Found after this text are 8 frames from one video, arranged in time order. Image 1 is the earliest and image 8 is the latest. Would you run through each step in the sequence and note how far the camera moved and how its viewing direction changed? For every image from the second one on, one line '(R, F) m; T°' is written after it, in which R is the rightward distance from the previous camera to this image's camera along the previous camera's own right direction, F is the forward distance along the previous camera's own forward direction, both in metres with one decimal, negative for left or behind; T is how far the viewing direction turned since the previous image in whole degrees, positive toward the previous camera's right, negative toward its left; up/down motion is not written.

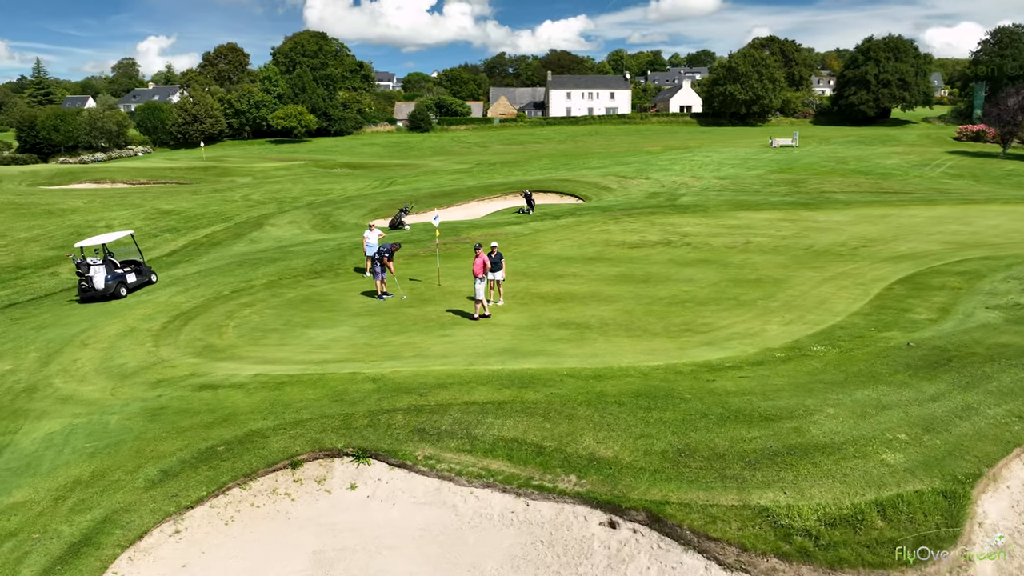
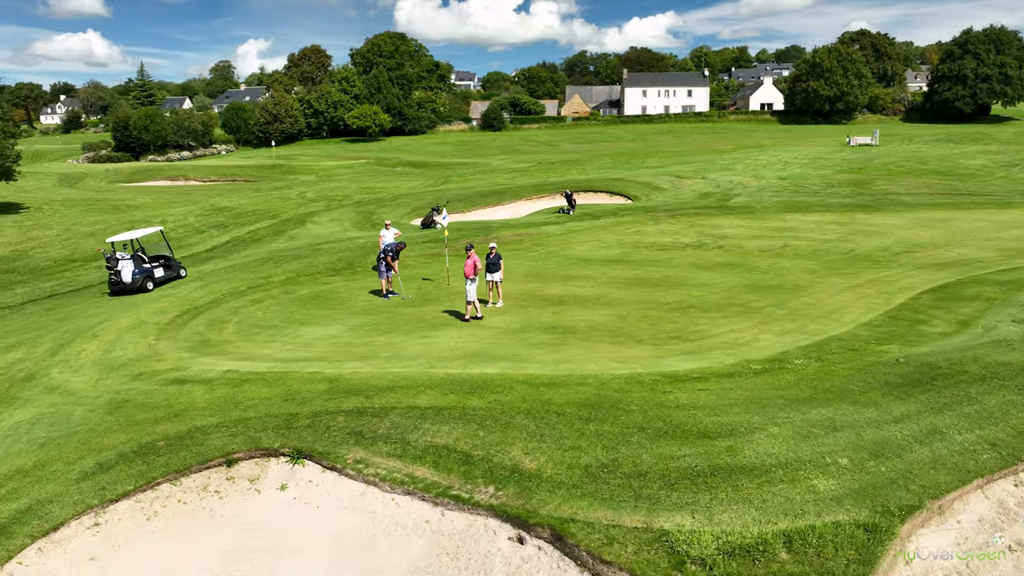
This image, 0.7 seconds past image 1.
(+1.7, +0.3) m; -6°
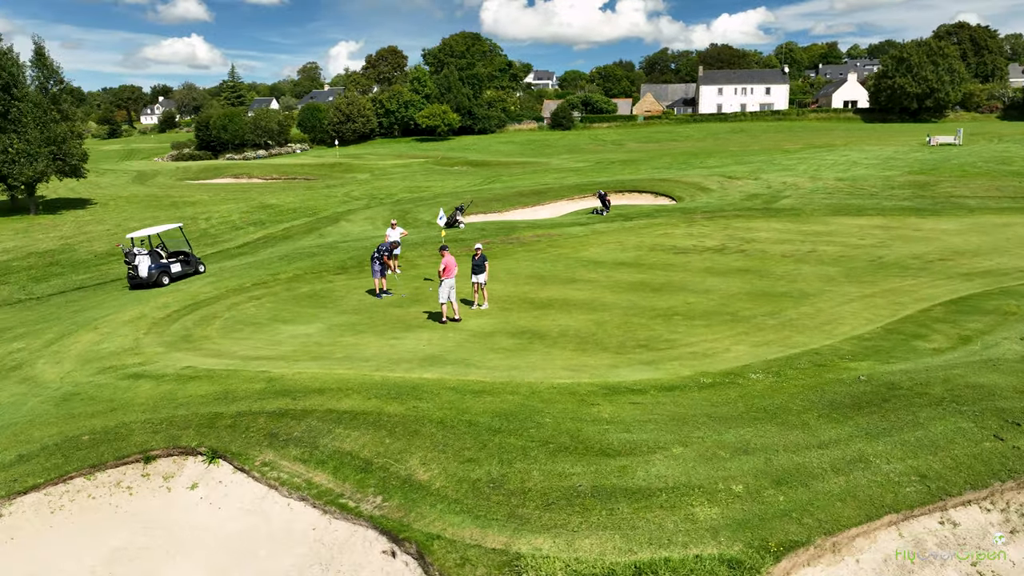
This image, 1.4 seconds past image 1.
(+1.9, +0.4) m; -6°
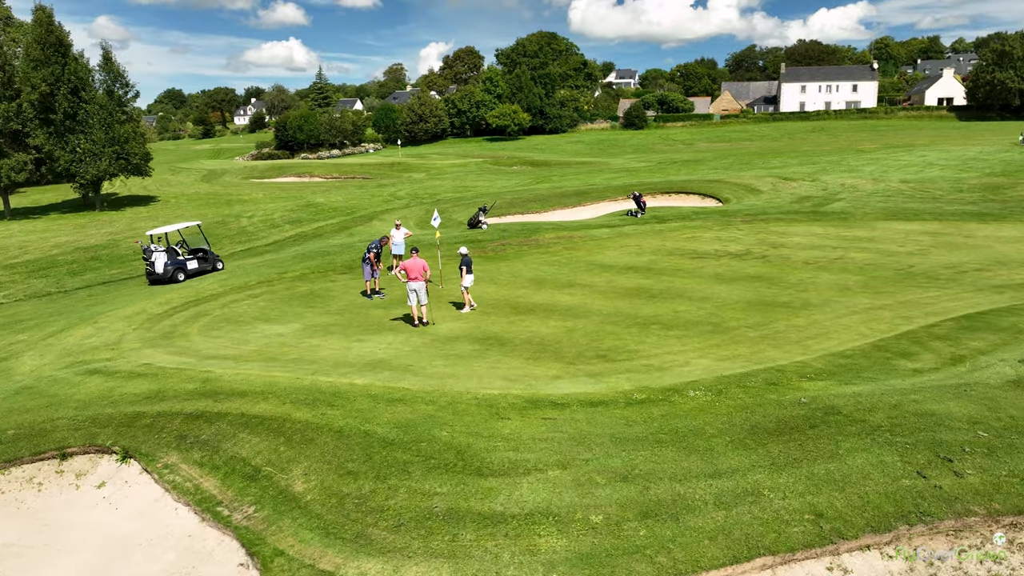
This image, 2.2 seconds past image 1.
(+2.0, +0.5) m; -6°
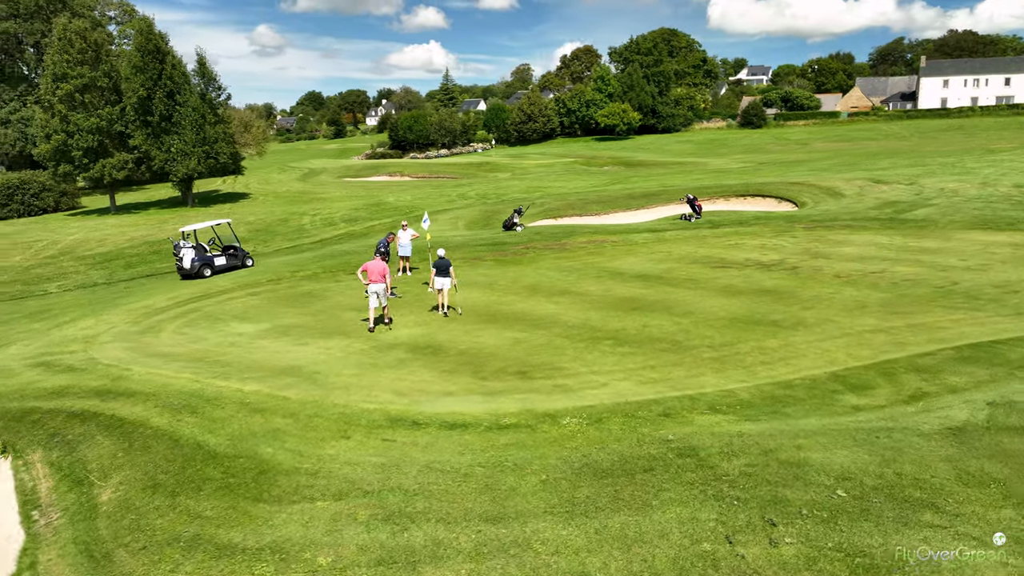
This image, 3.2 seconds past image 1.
(+3.0, +0.9) m; -9°
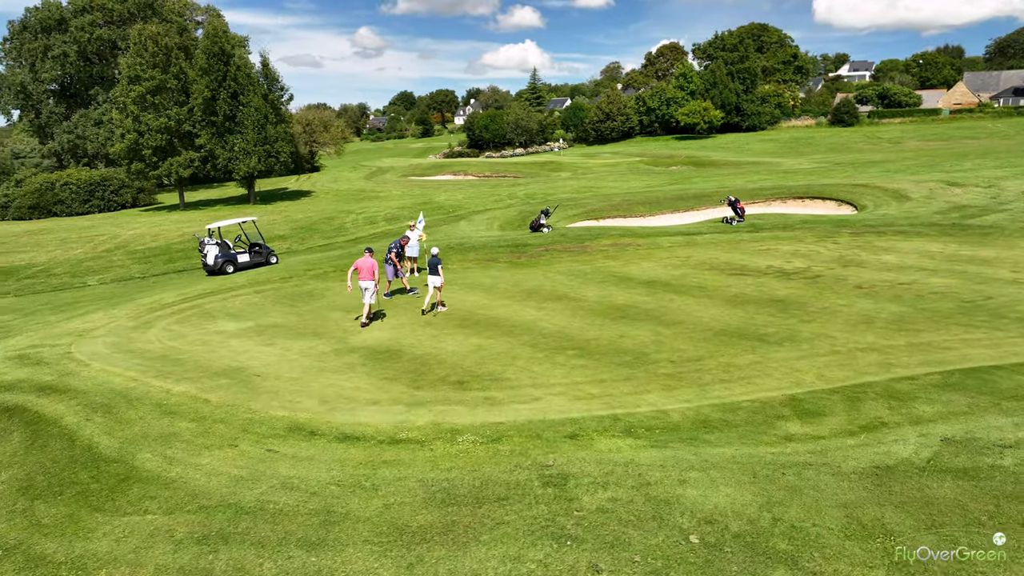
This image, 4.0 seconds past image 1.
(+2.0, +0.6) m; -7°
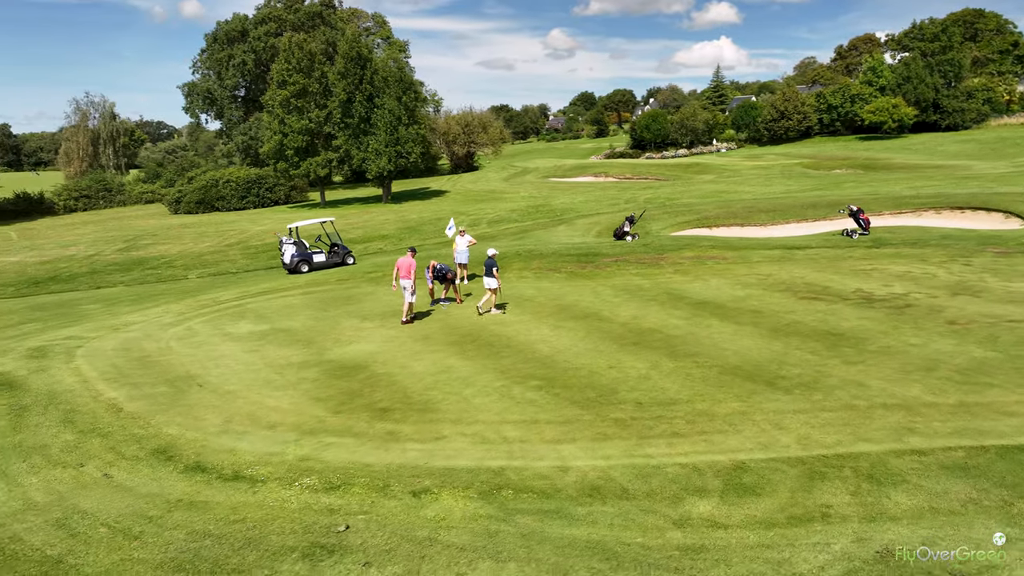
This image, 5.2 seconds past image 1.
(+3.0, +1.6) m; -13°
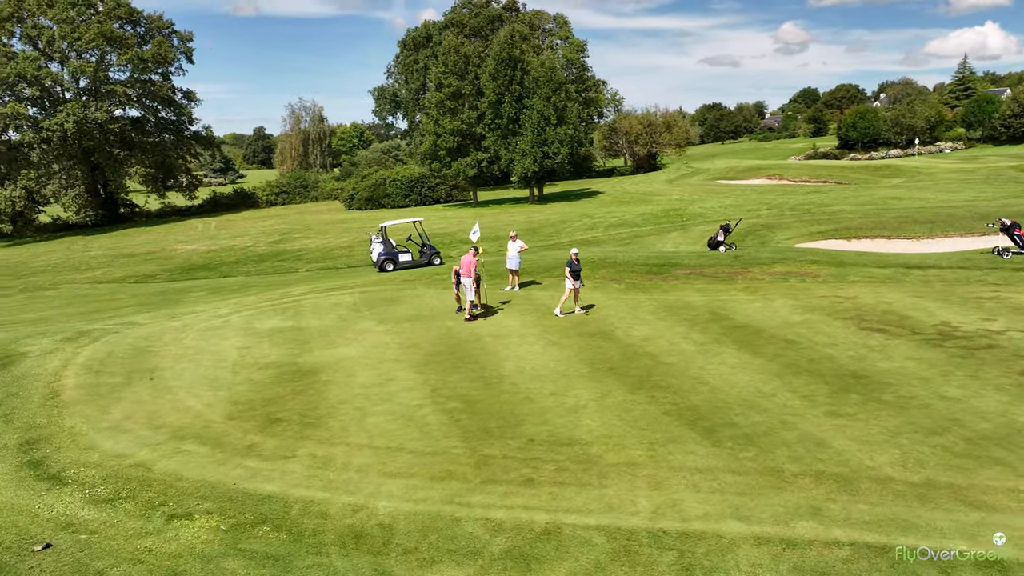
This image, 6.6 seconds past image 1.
(+3.6, +1.3) m; -15°
